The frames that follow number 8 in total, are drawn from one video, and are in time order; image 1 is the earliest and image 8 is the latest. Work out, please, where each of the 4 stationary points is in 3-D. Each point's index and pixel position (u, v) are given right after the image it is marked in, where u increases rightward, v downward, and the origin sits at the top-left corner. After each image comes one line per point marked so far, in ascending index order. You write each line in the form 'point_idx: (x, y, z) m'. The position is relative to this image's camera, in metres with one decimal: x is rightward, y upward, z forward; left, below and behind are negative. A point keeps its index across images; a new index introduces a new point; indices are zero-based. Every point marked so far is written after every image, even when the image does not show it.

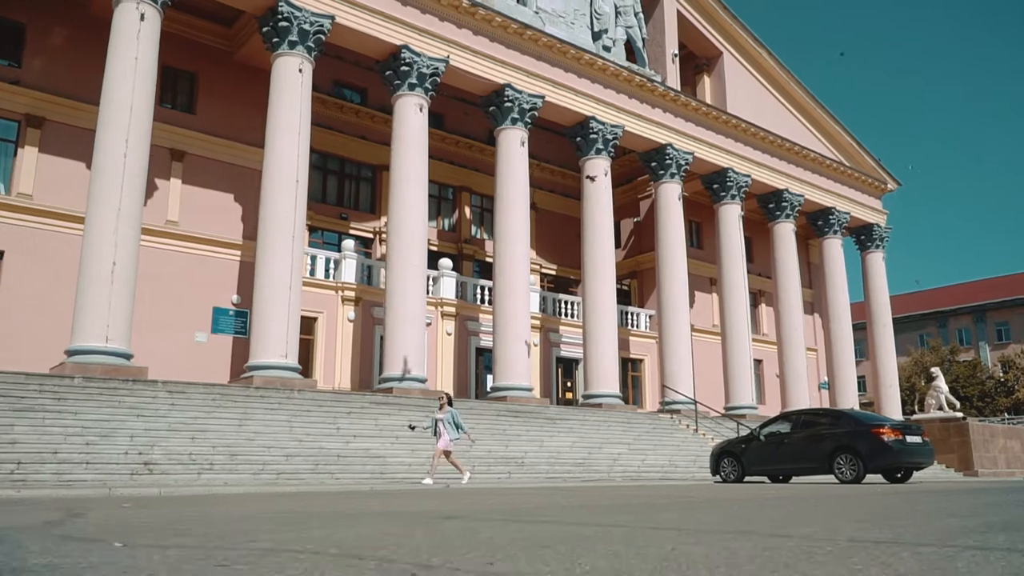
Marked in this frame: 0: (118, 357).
0: (-7.6, -1.3, +17.3) m
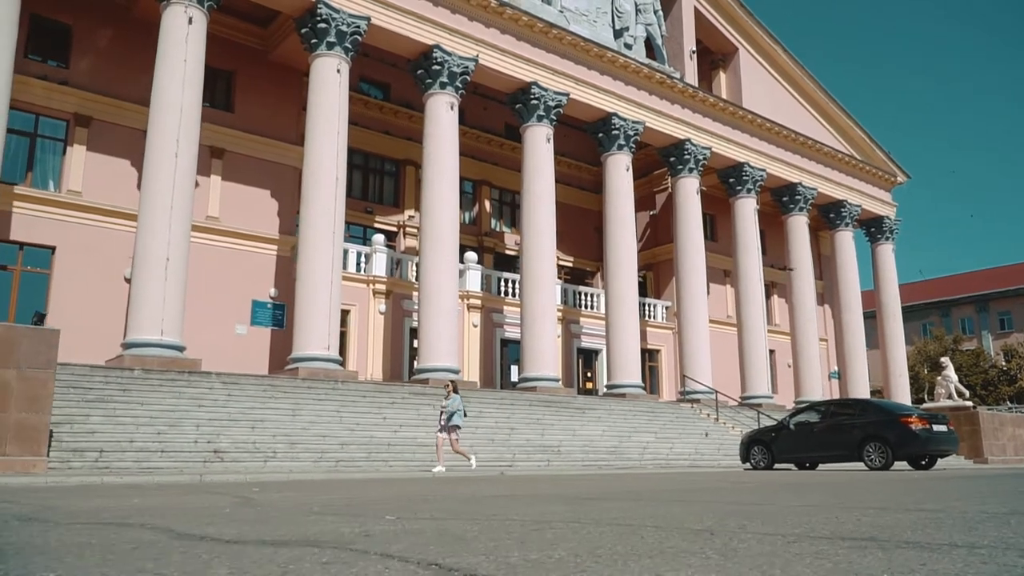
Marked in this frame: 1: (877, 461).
0: (-6.8, -1.2, +18.0) m
1: (+6.8, -3.2, +16.6) m
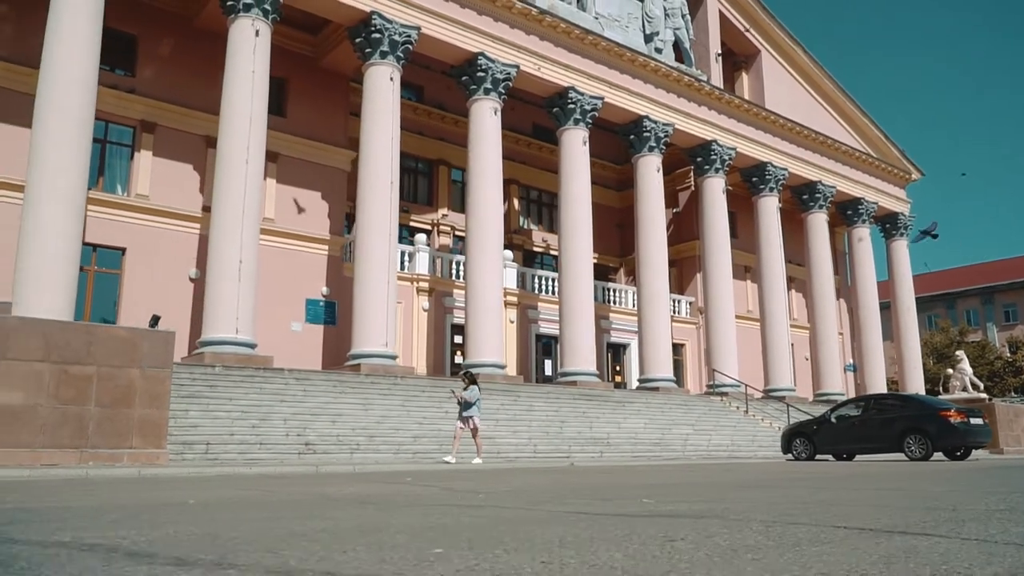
0: (-5.6, -1.3, +19.0) m
1: (+7.9, -3.2, +17.6) m
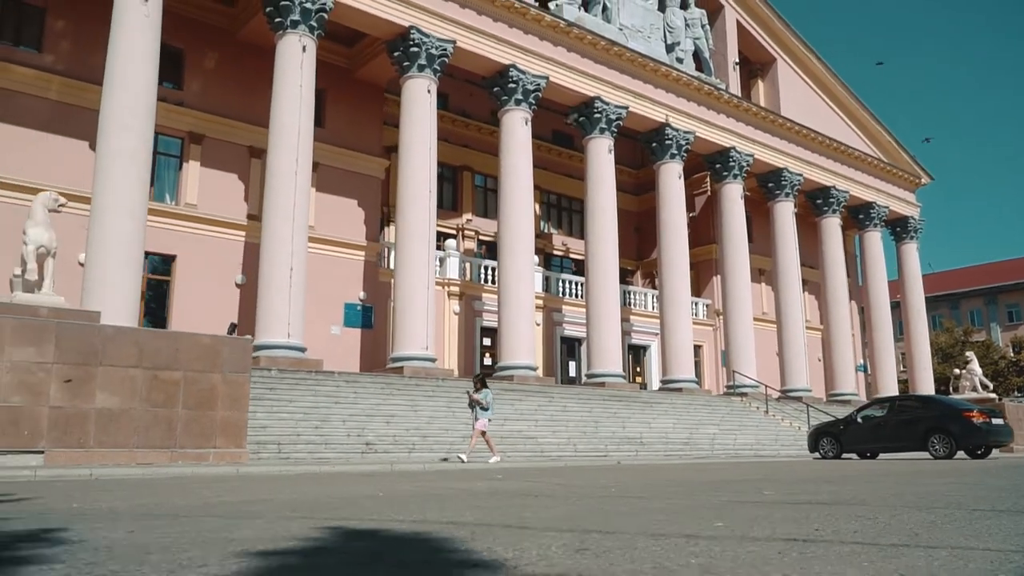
0: (-4.7, -1.4, +19.9) m
1: (+8.8, -3.3, +18.5) m
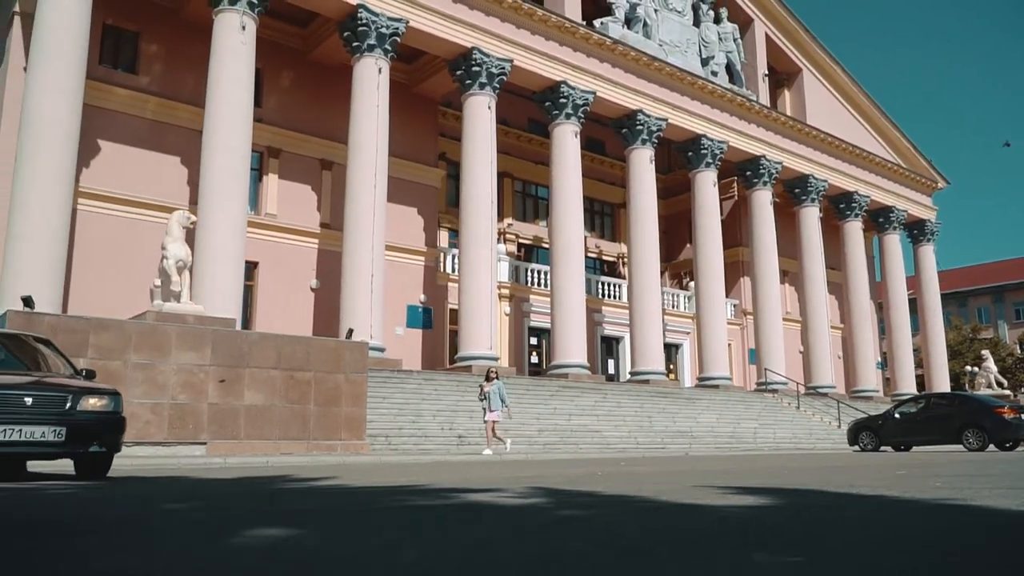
0: (-3.2, -1.5, +21.5) m
1: (+10.4, -3.5, +20.2) m
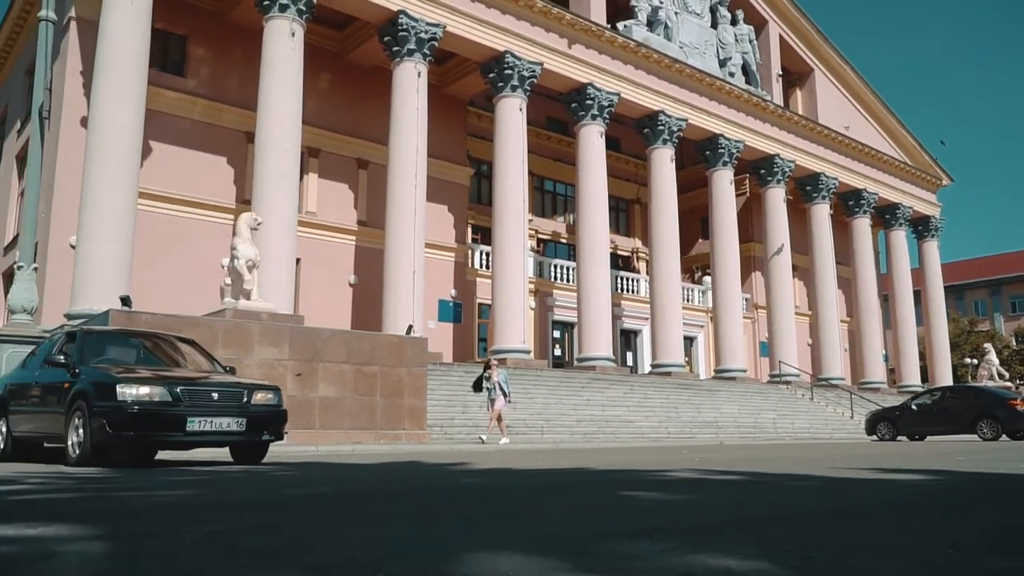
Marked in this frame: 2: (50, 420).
0: (-2.3, -1.4, +22.5) m
1: (+11.3, -3.4, +21.3) m
2: (-4.2, -1.2, +8.2) m
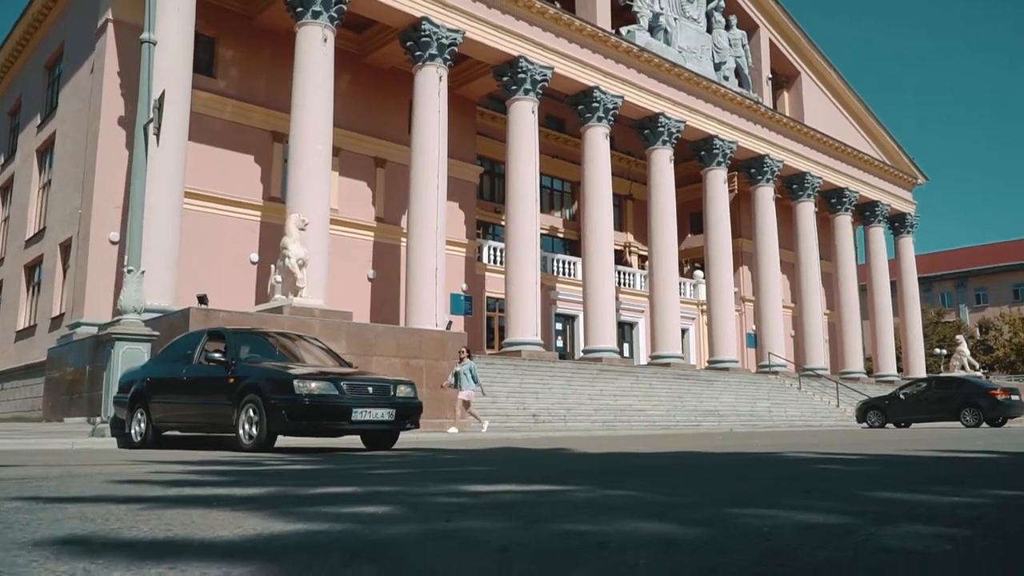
0: (-1.8, -1.3, +23.6) m
1: (+11.7, -3.4, +23.0) m
2: (-3.2, -1.3, +9.3) m
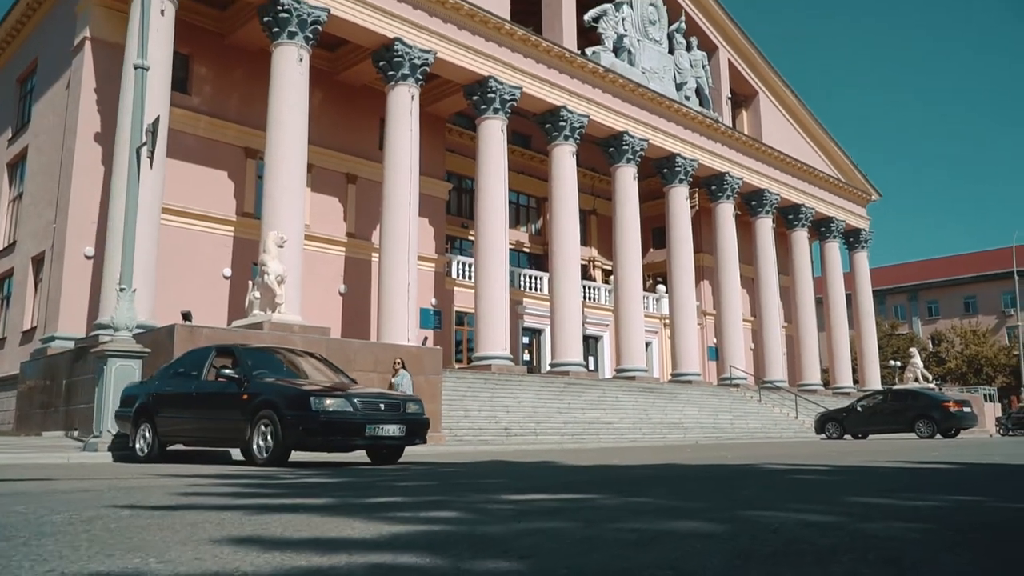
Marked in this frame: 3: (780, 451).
0: (-2.6, -1.7, +24.1) m
1: (+11.0, -3.8, +24.0) m
2: (-3.4, -1.5, +9.7) m
3: (+4.6, -2.9, +16.0) m
